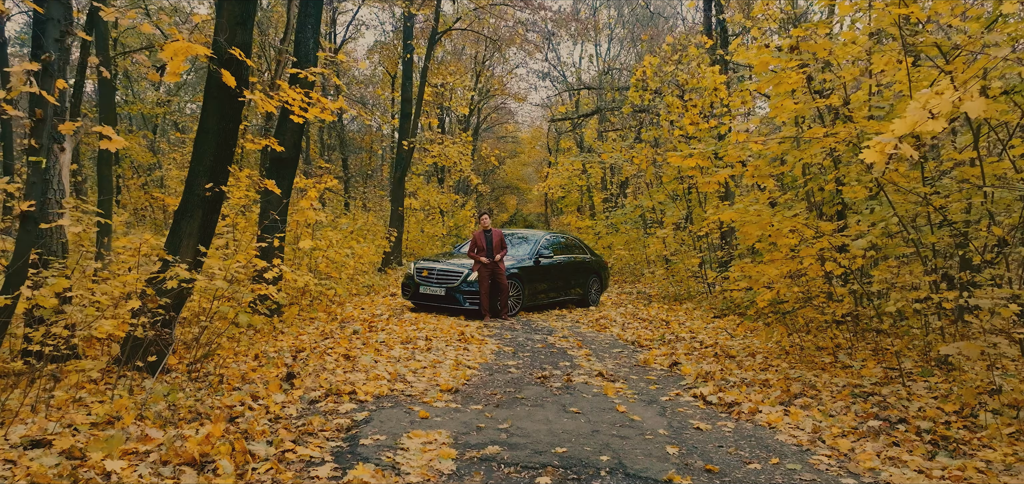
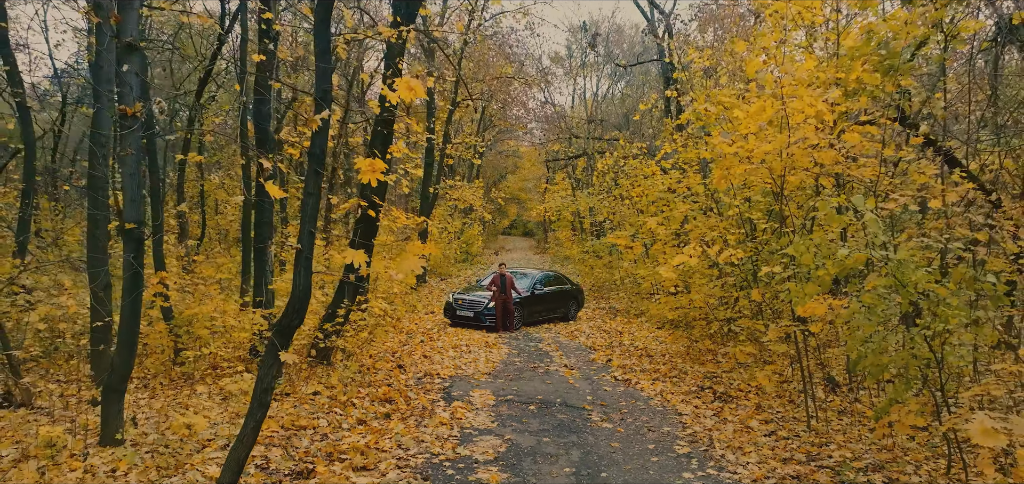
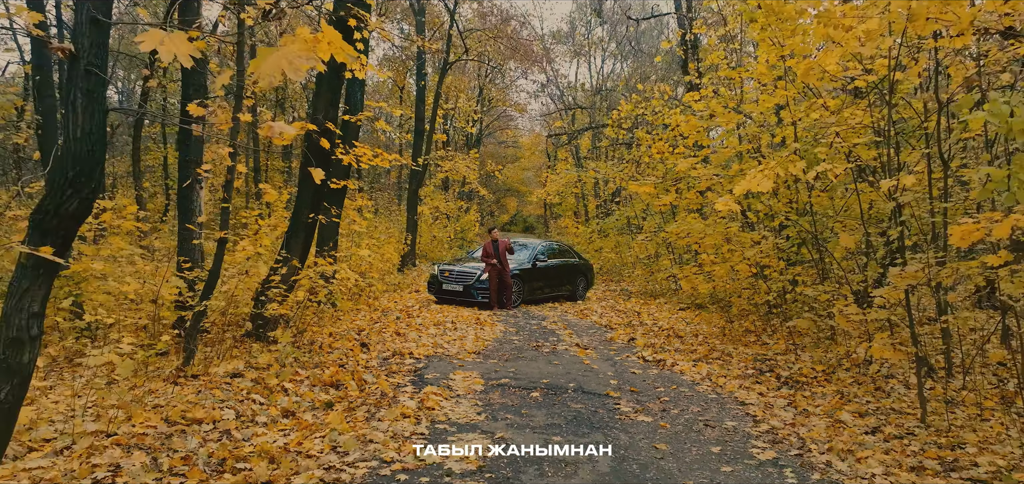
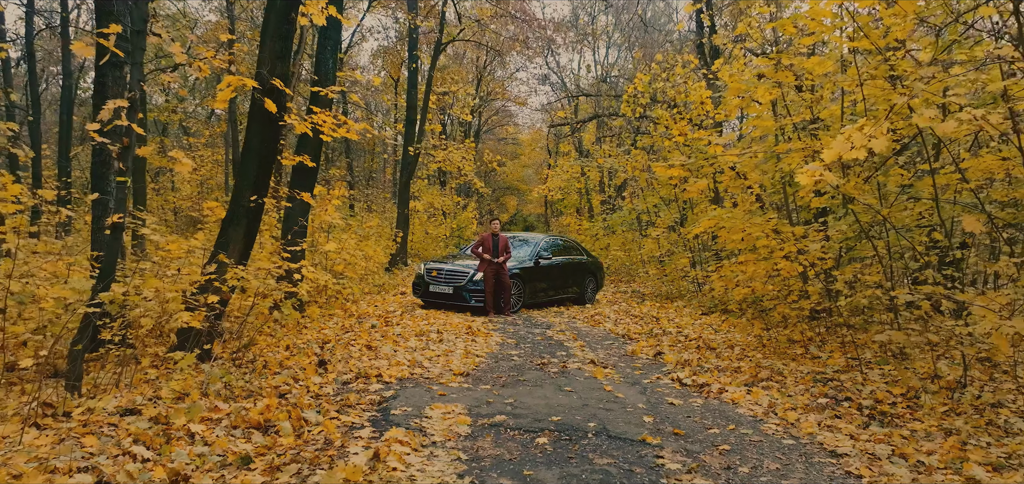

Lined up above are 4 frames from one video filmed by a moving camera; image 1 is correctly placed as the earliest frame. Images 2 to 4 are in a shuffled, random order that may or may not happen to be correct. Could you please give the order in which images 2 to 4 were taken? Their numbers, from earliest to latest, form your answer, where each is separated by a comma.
4, 3, 2
